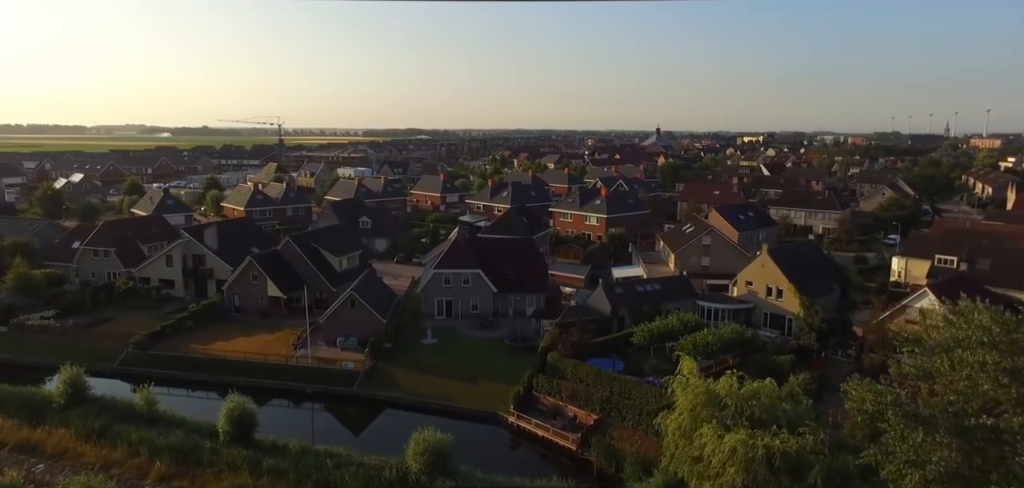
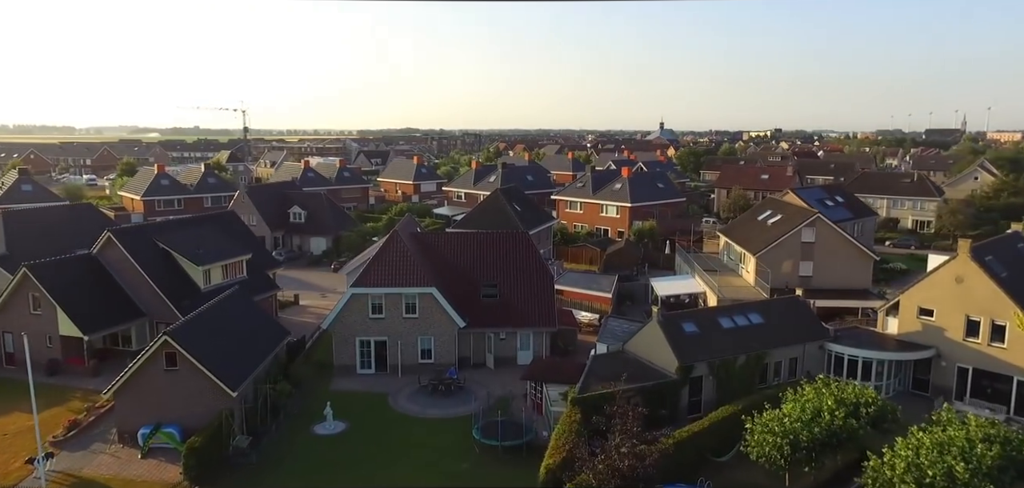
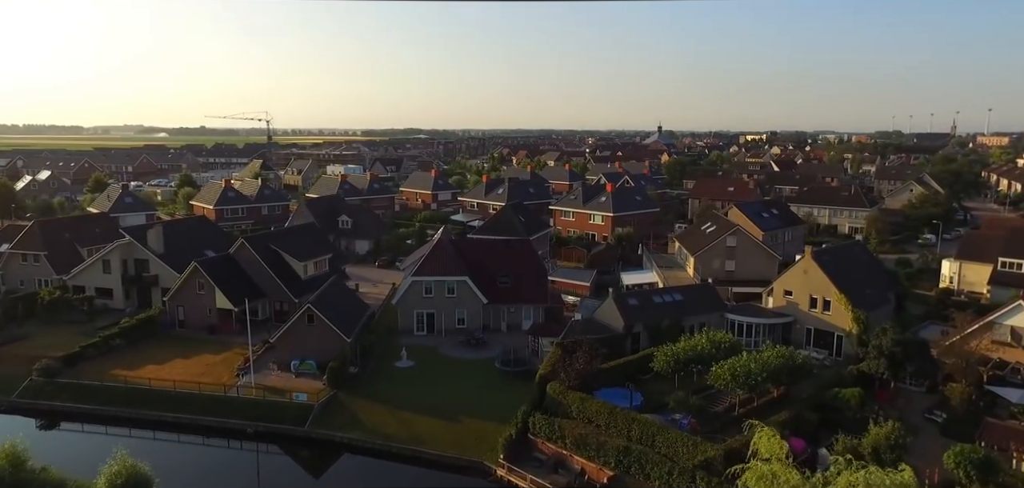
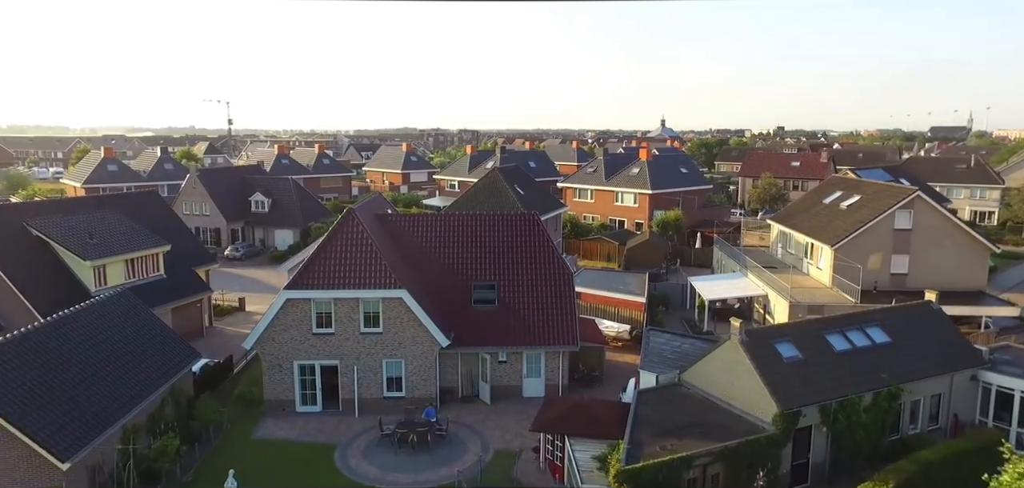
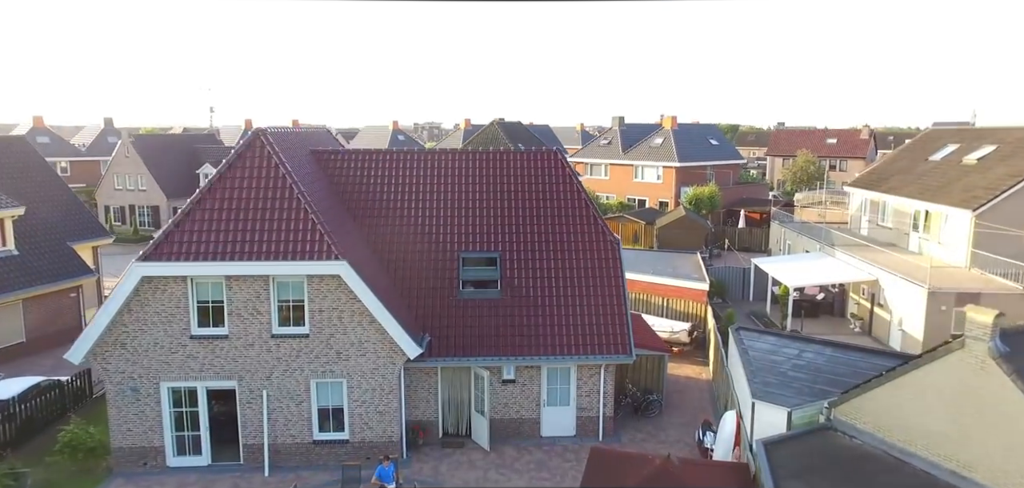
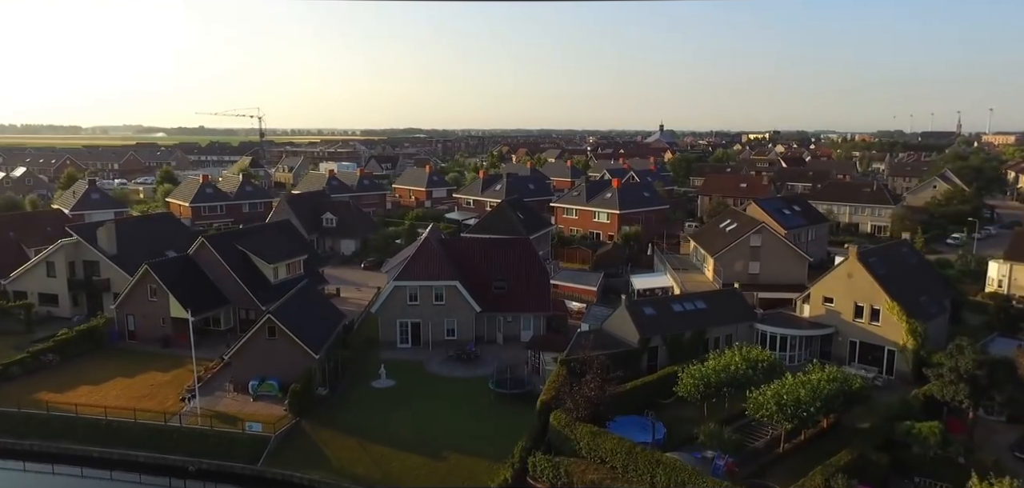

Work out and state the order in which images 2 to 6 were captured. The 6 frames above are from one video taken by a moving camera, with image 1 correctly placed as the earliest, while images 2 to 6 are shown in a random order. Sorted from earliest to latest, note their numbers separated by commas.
3, 6, 2, 4, 5
